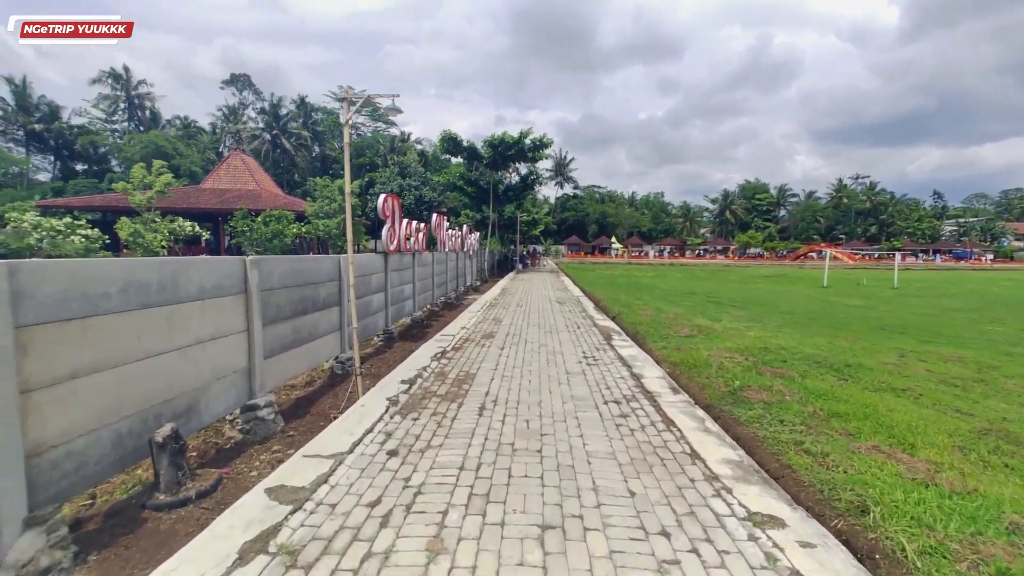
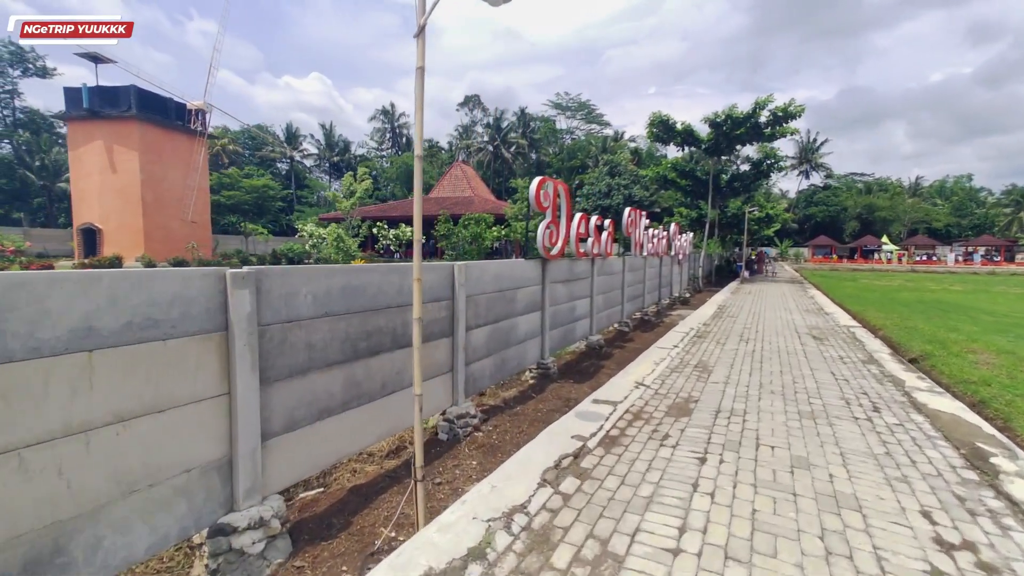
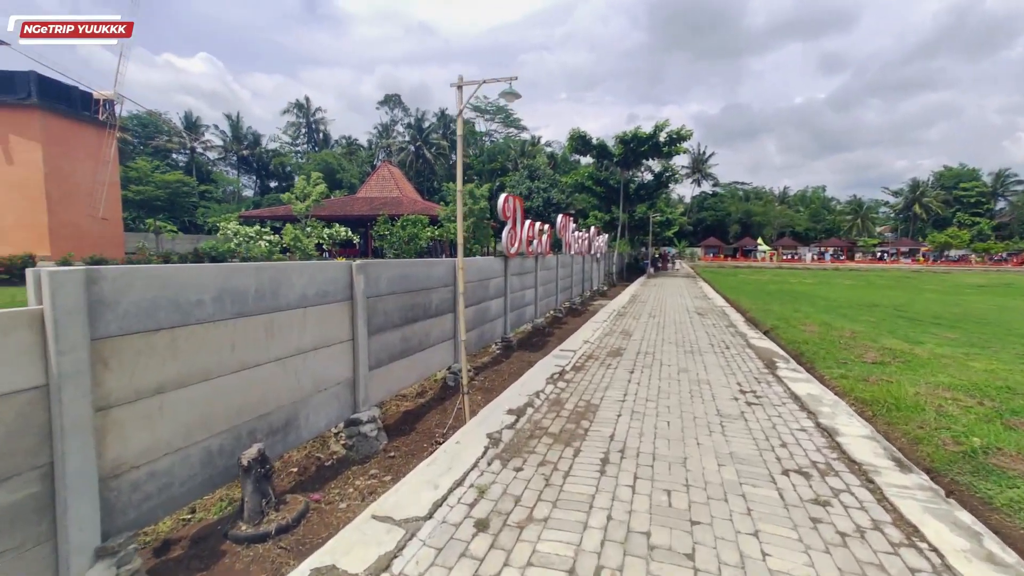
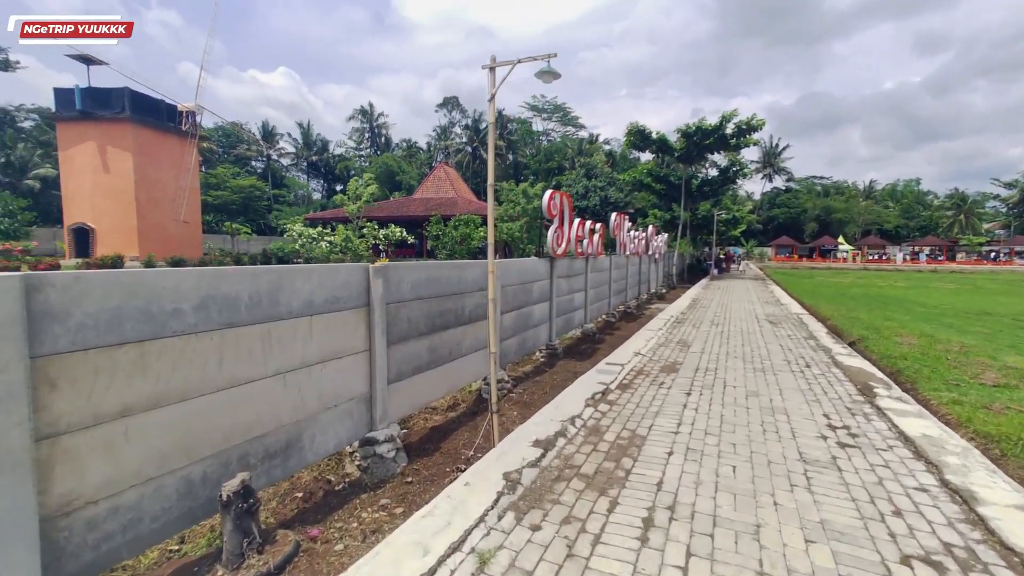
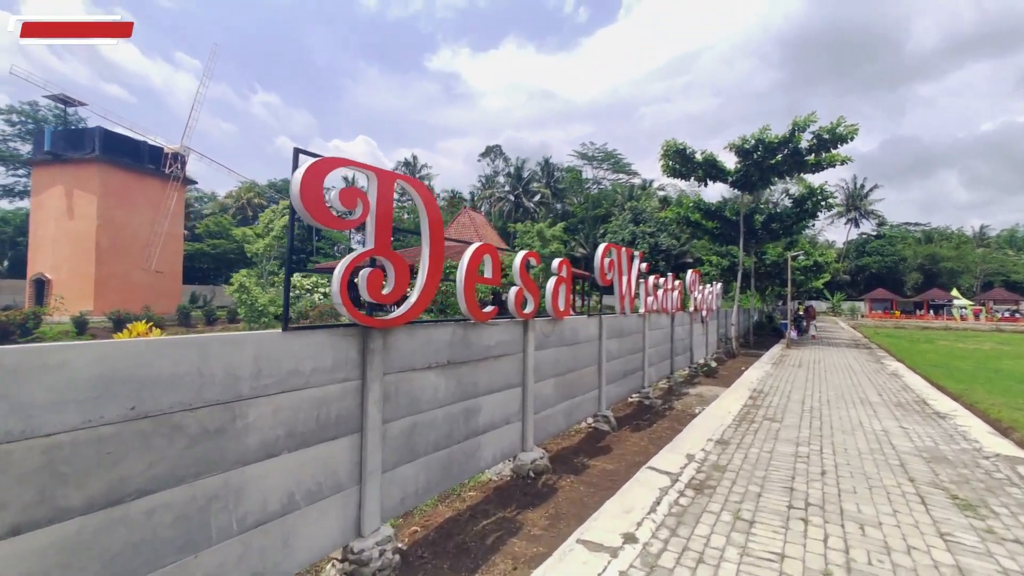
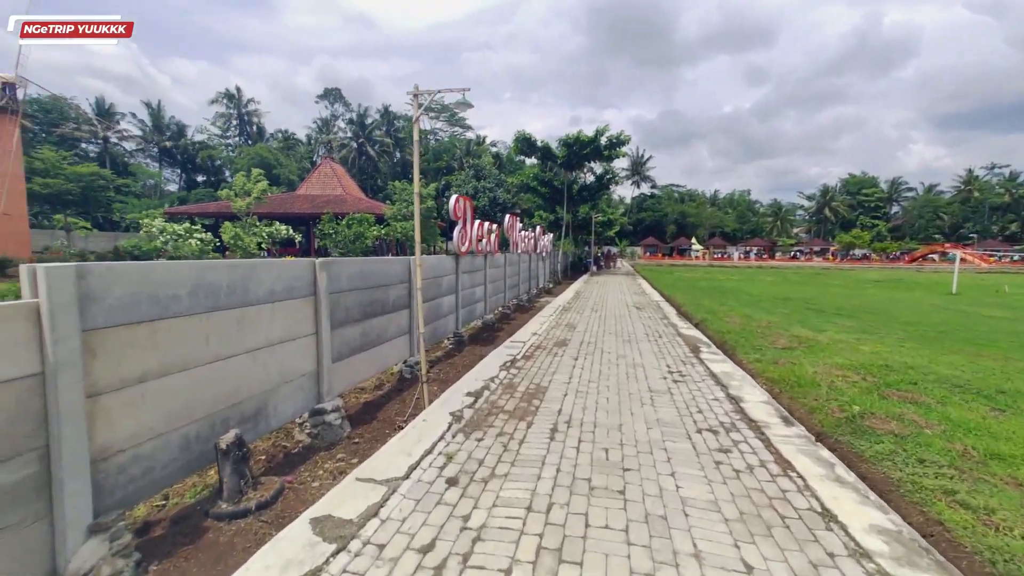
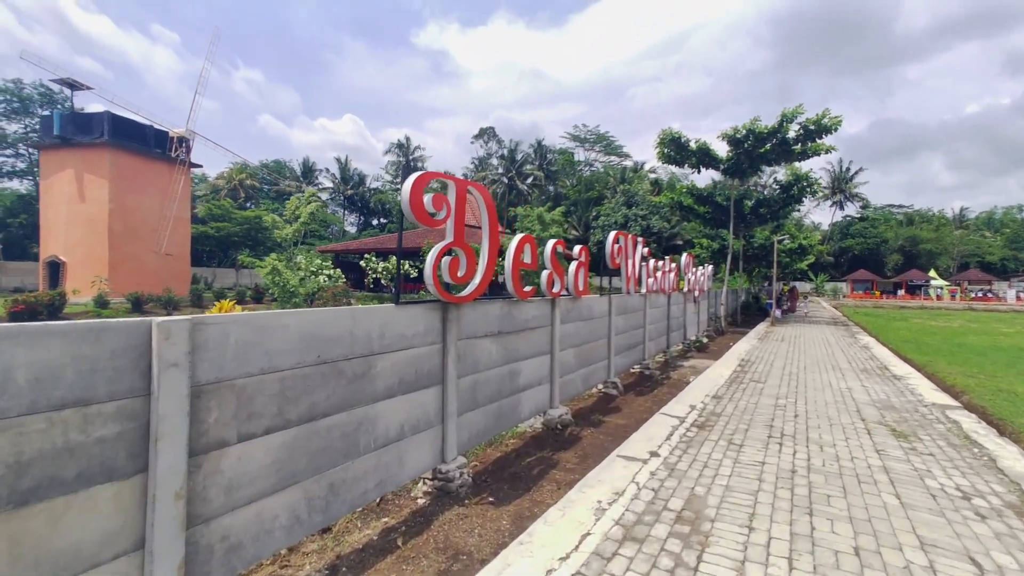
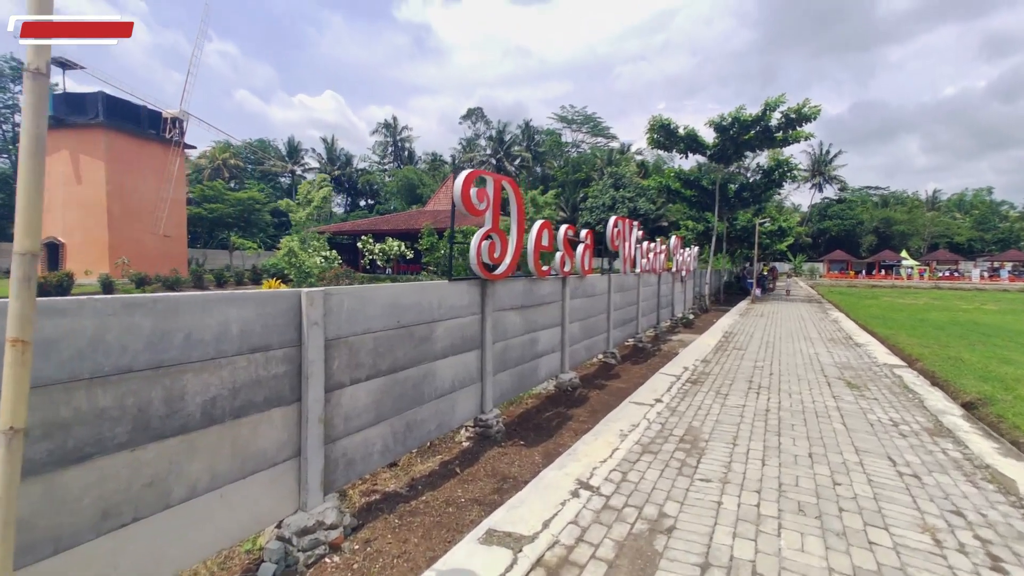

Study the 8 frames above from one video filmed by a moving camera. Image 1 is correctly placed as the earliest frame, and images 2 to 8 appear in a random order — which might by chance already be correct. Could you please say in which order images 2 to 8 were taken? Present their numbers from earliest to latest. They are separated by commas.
6, 3, 4, 2, 8, 7, 5
